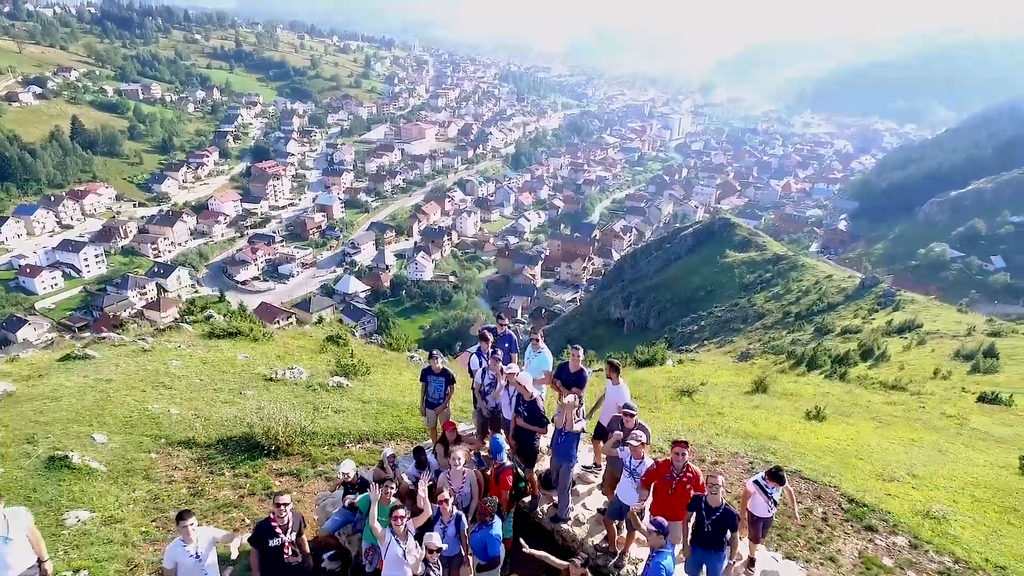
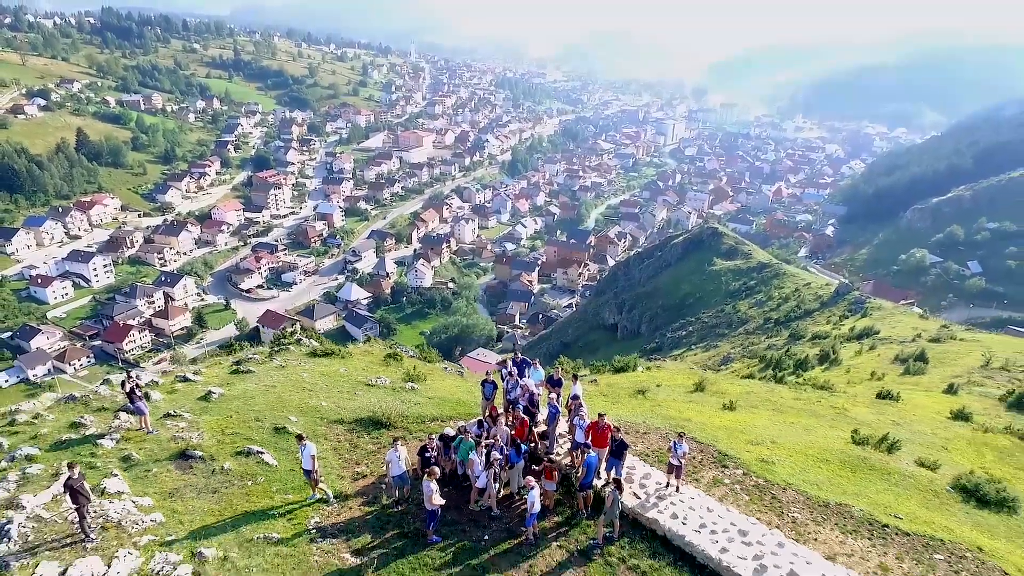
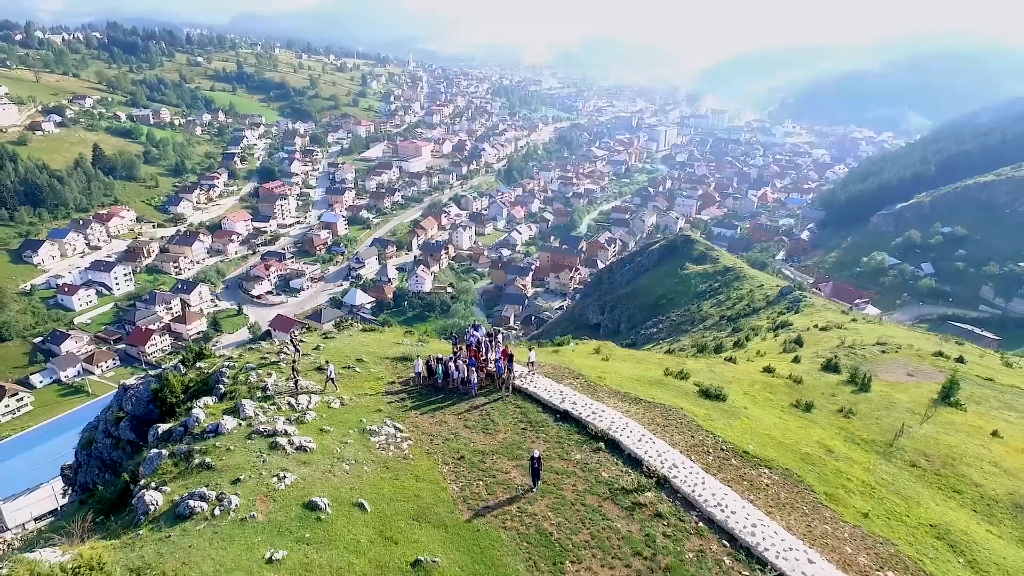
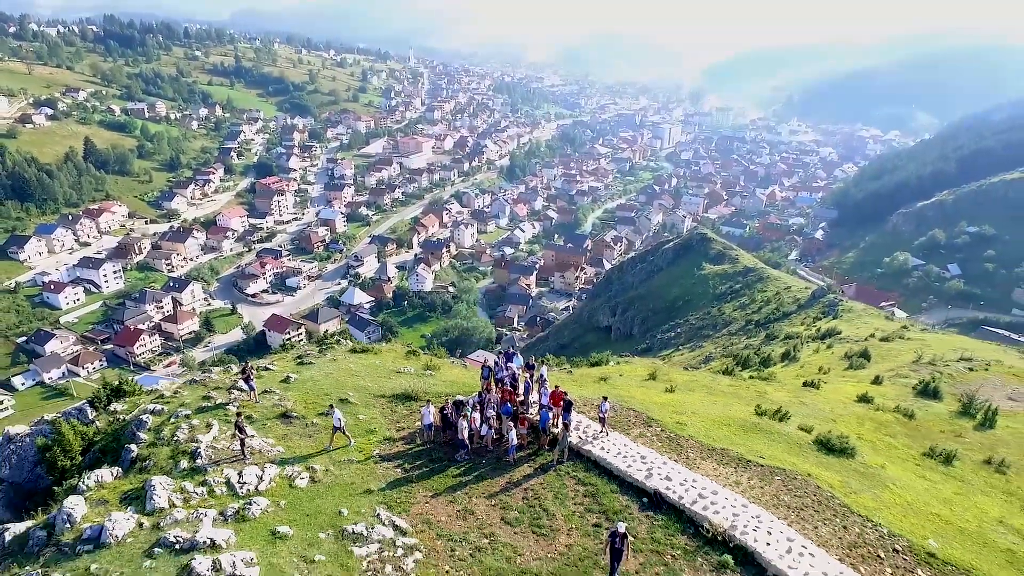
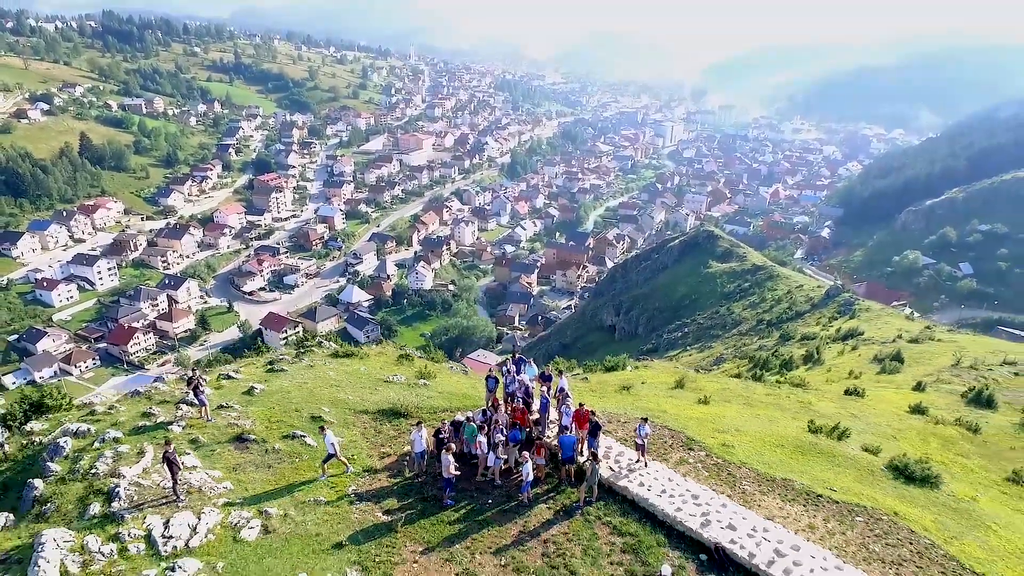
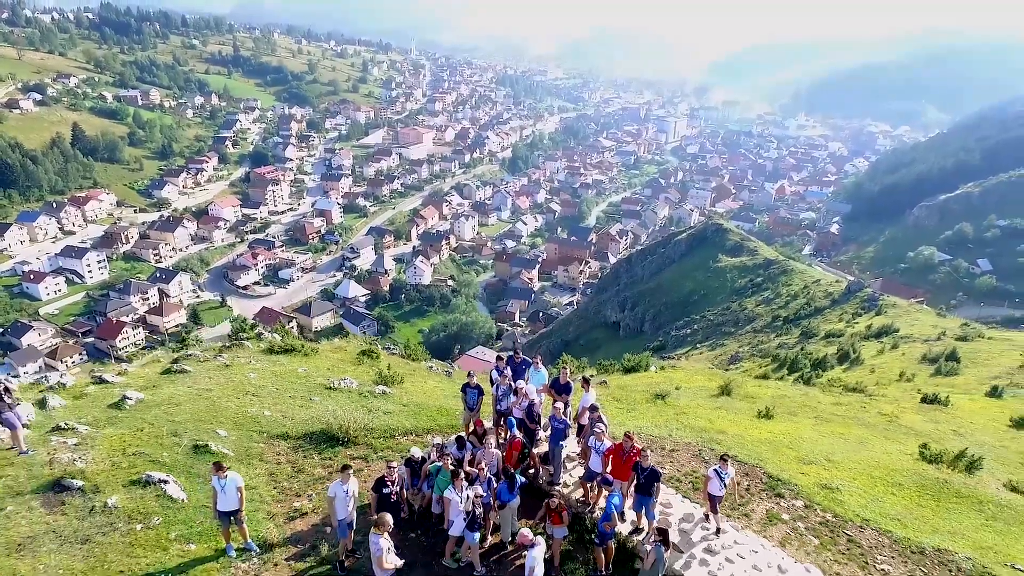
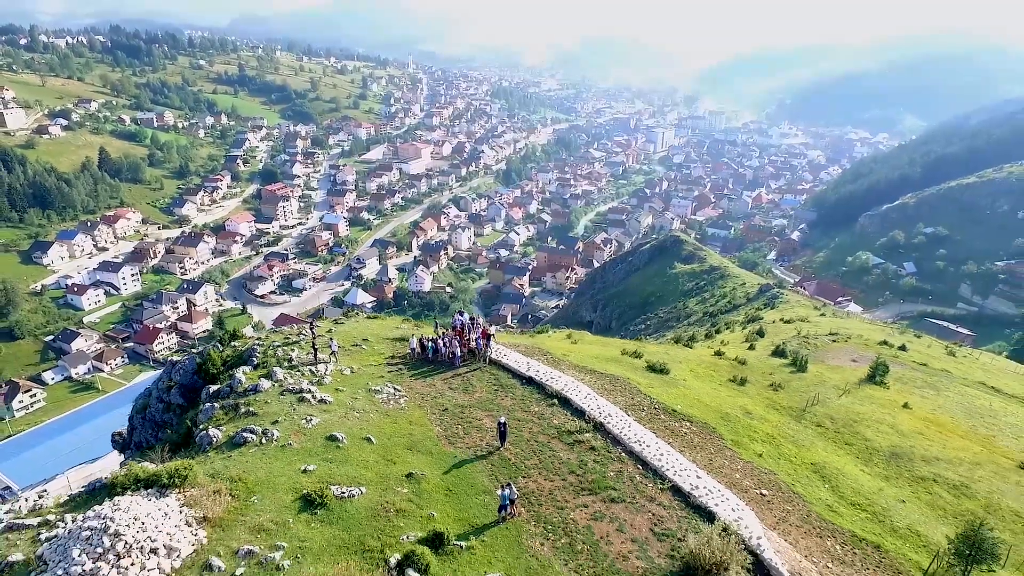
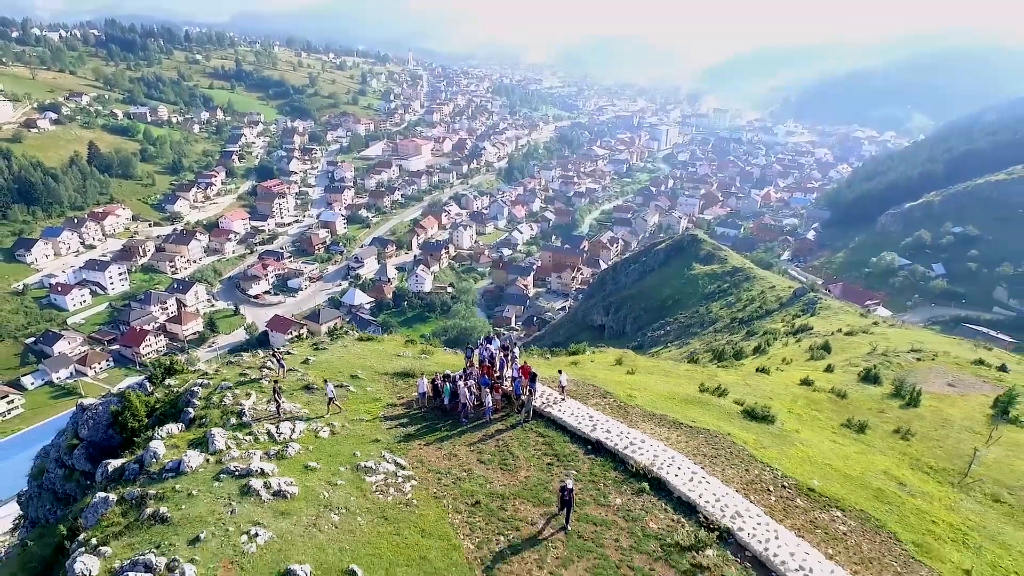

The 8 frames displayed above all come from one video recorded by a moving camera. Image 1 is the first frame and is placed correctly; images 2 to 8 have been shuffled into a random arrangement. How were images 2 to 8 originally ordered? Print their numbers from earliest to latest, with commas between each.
6, 2, 5, 4, 8, 3, 7
